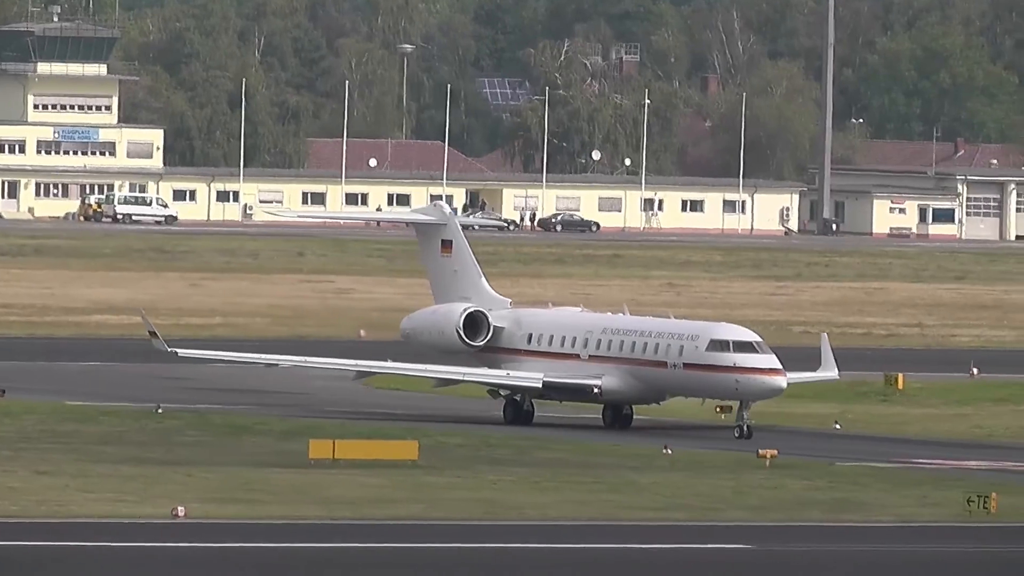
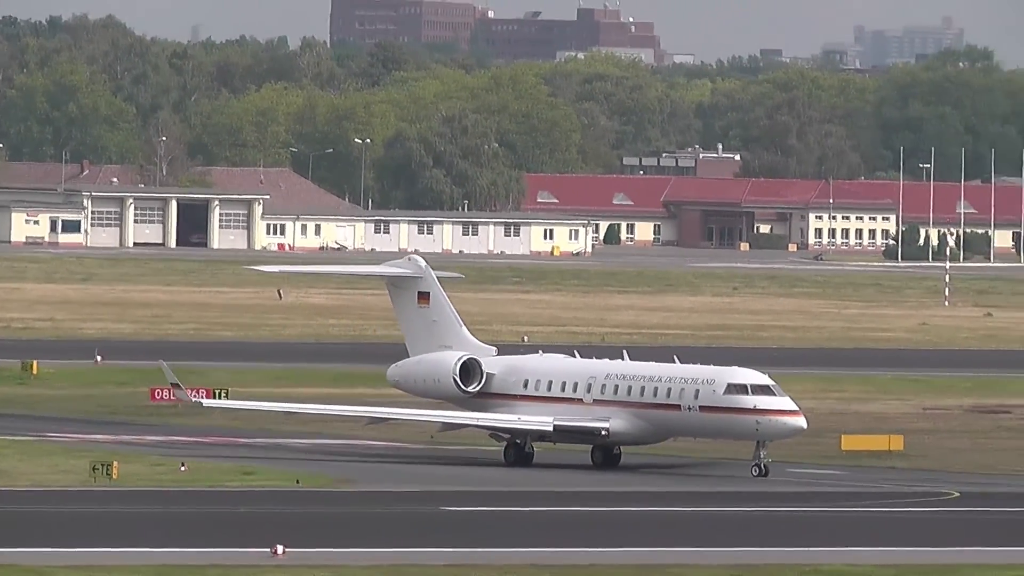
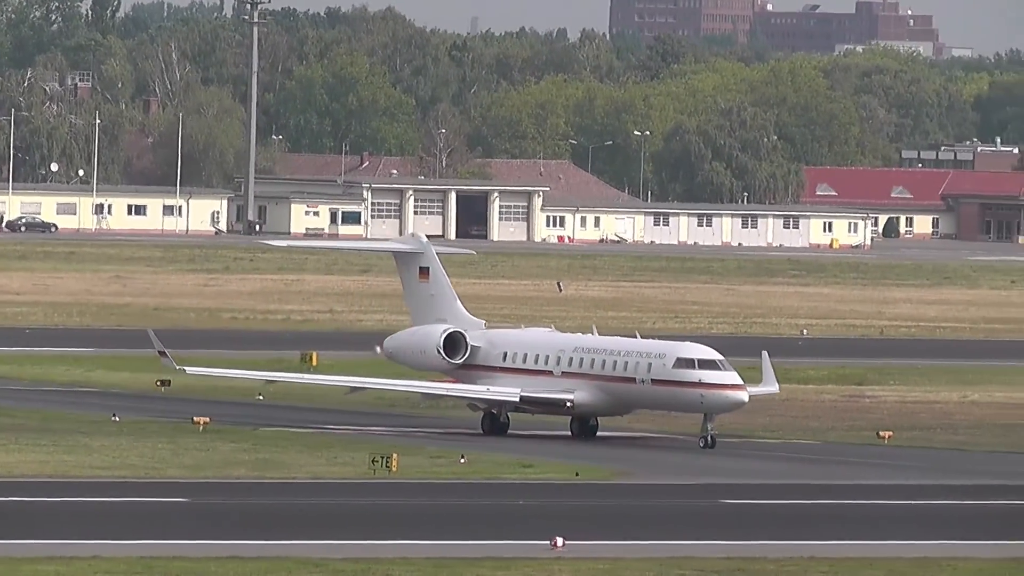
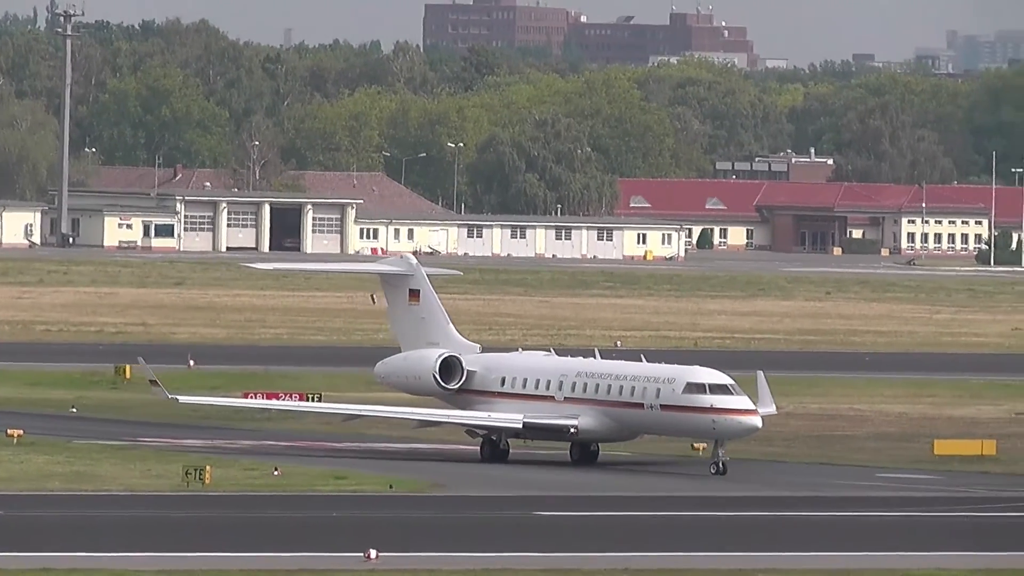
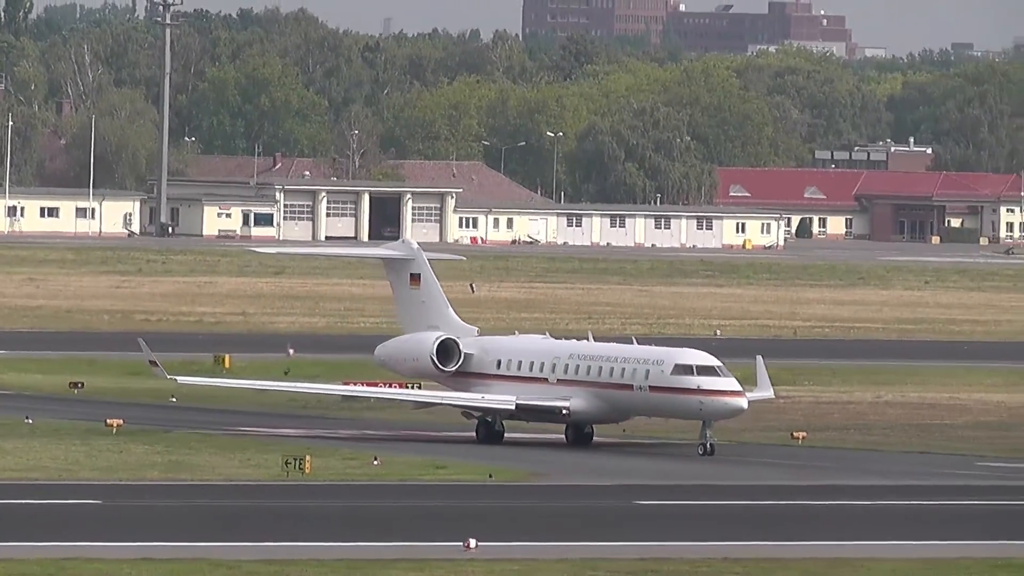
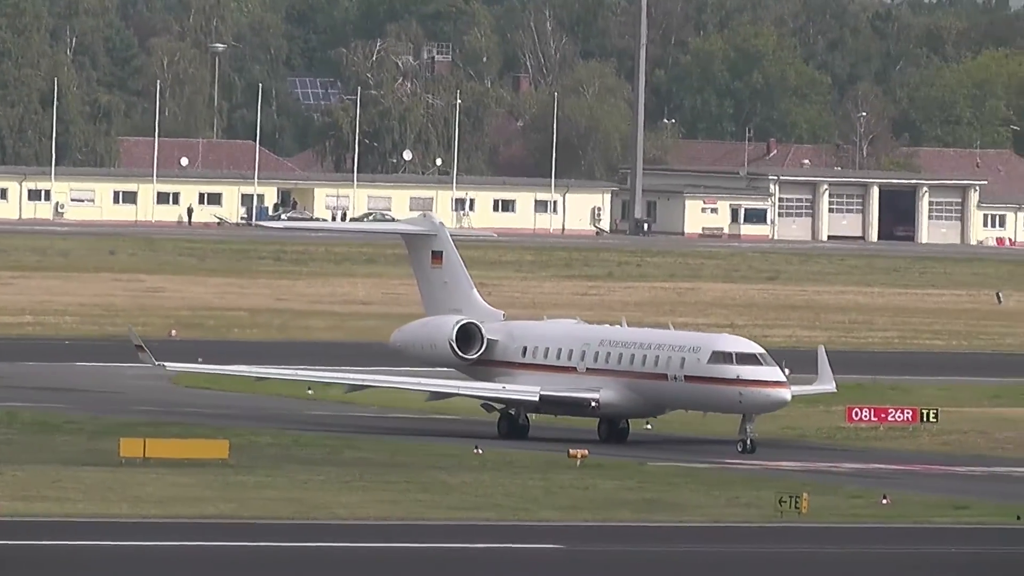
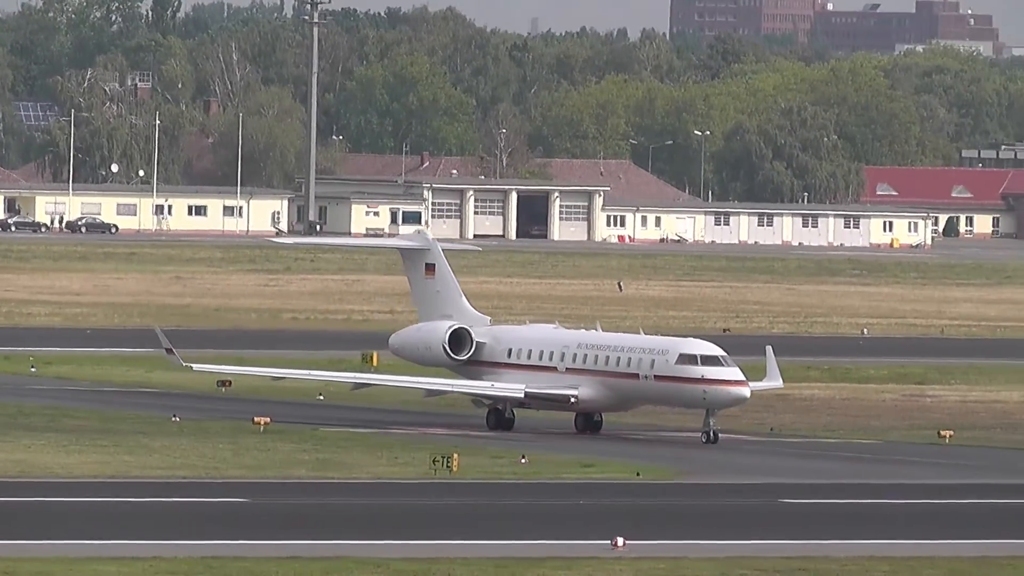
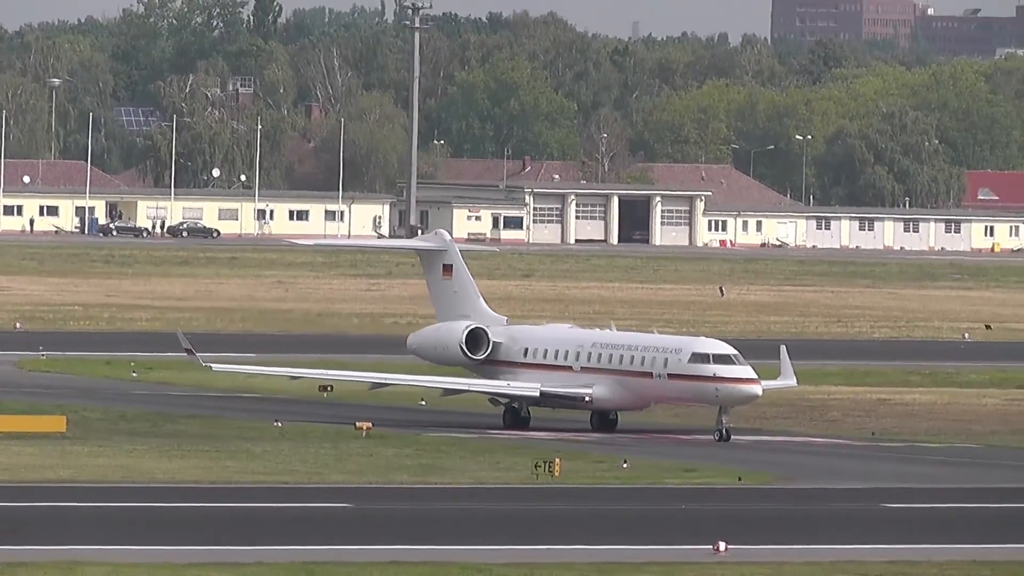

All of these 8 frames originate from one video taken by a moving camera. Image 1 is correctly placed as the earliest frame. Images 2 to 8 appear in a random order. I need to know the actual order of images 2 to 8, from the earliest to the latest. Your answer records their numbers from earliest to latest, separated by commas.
6, 8, 7, 3, 5, 4, 2
